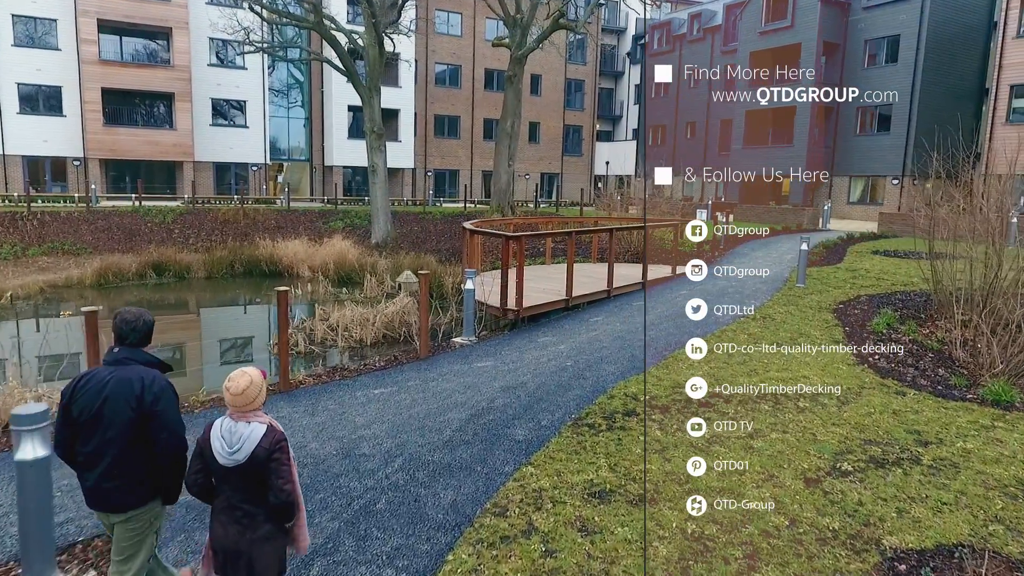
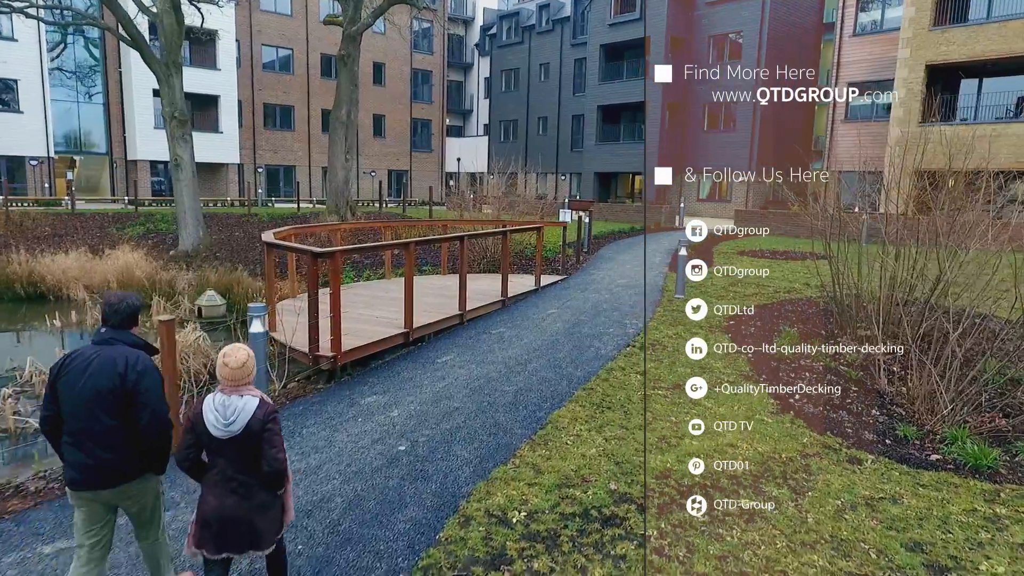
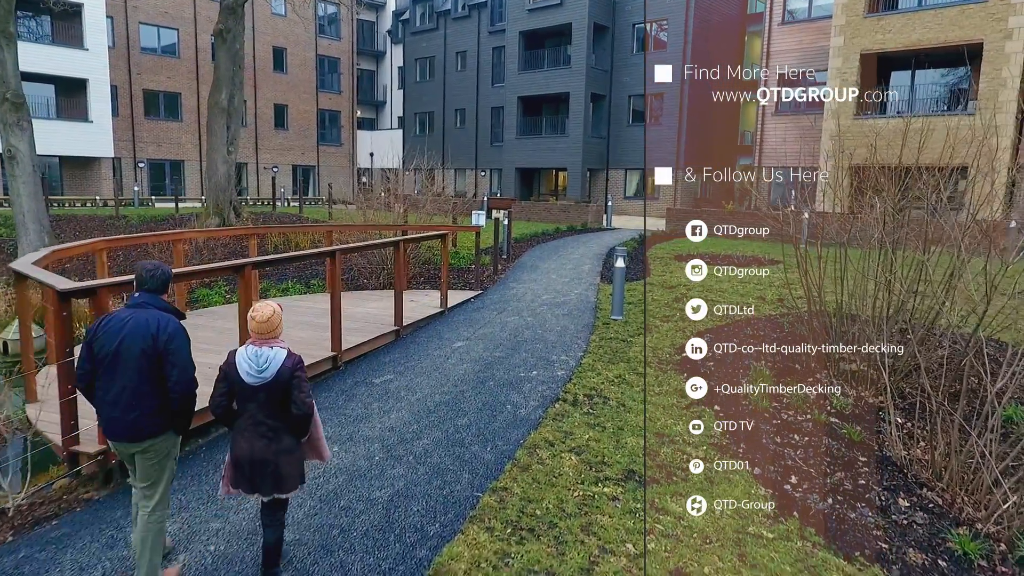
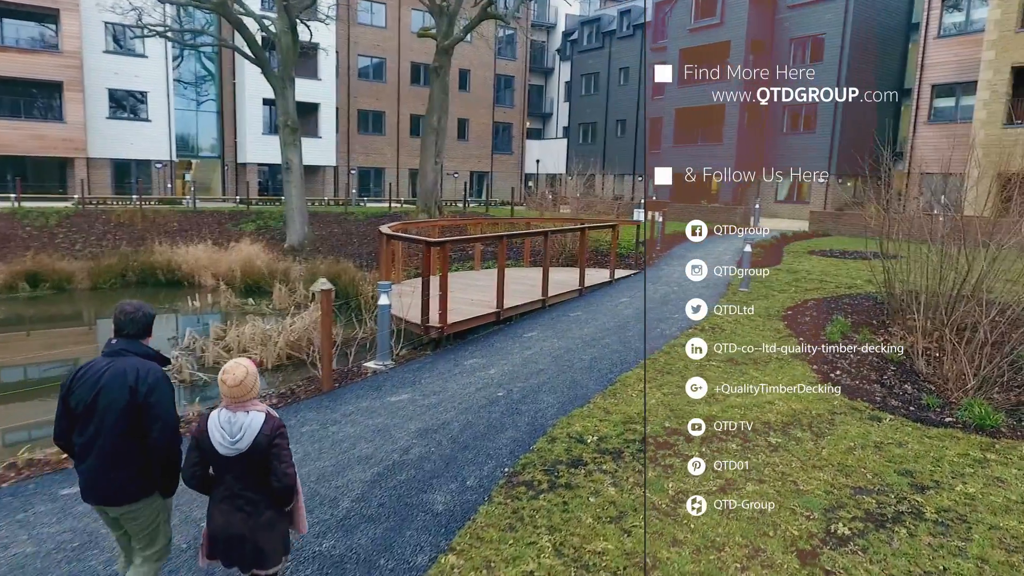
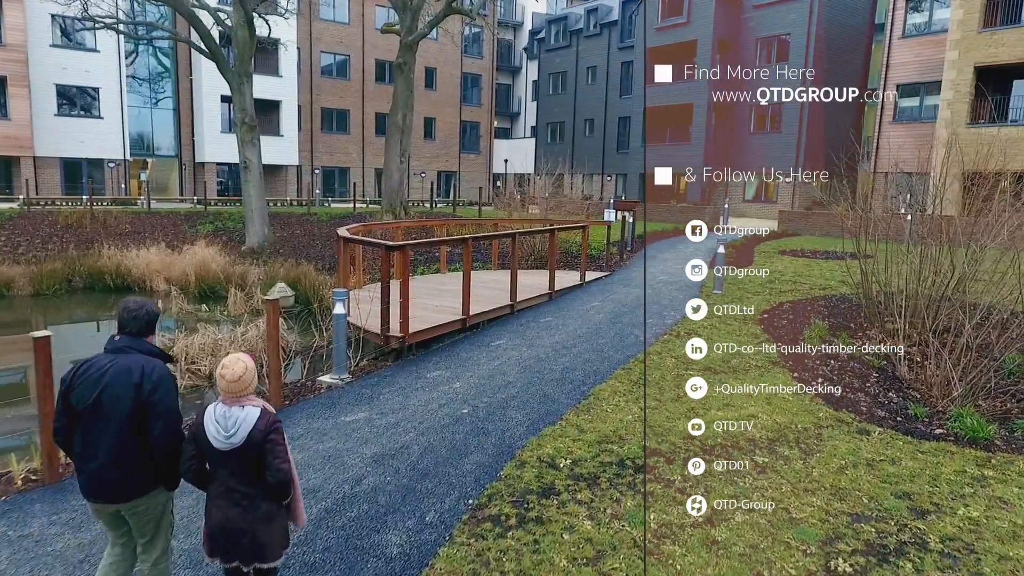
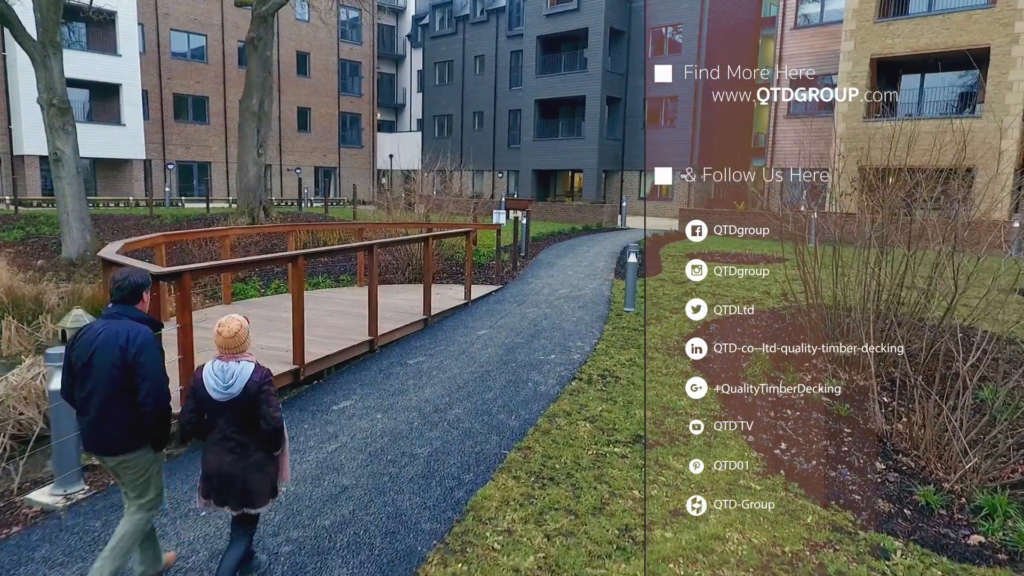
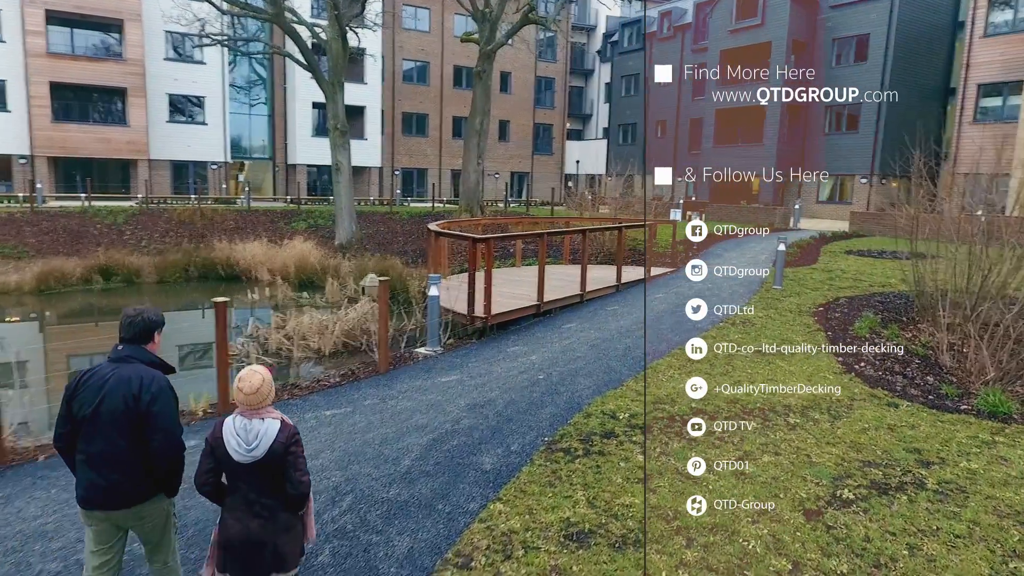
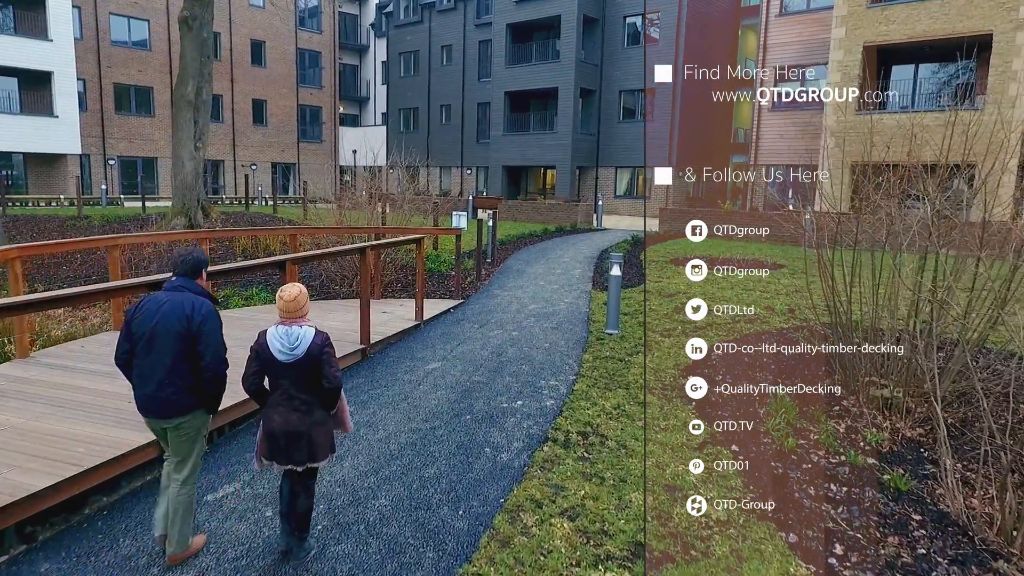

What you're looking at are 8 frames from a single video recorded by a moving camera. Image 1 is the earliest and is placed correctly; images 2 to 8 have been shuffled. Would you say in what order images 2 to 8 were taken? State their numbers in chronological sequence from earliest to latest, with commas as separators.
7, 4, 5, 2, 6, 3, 8
